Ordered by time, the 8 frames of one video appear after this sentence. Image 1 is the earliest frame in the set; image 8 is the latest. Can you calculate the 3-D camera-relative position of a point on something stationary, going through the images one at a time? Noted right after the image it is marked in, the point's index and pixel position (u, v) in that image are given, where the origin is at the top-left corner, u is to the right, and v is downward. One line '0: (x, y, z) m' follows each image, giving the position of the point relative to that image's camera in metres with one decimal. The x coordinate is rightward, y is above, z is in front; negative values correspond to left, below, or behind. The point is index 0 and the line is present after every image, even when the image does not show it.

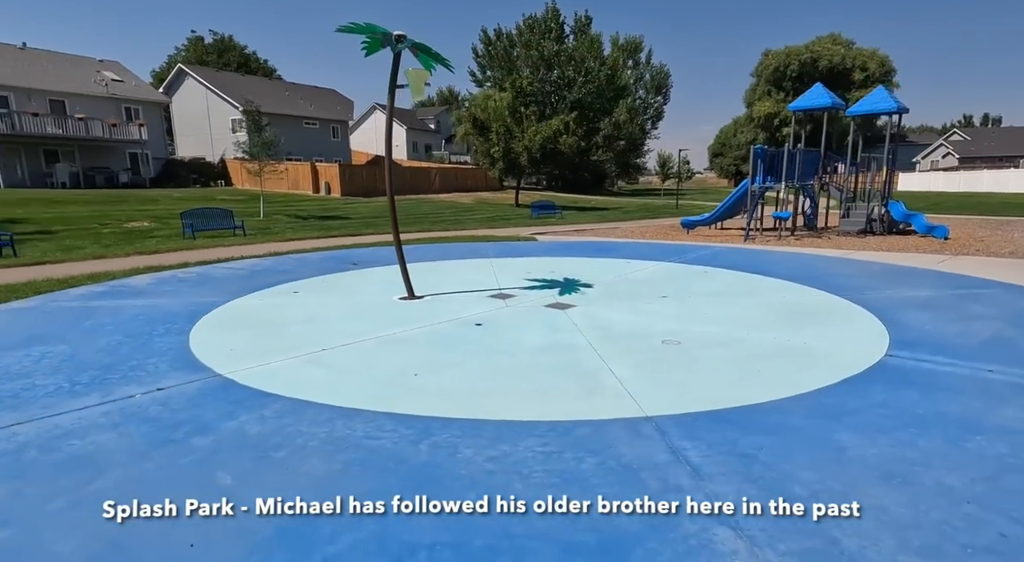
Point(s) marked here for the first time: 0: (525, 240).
0: (+0.4, +1.3, +17.5) m
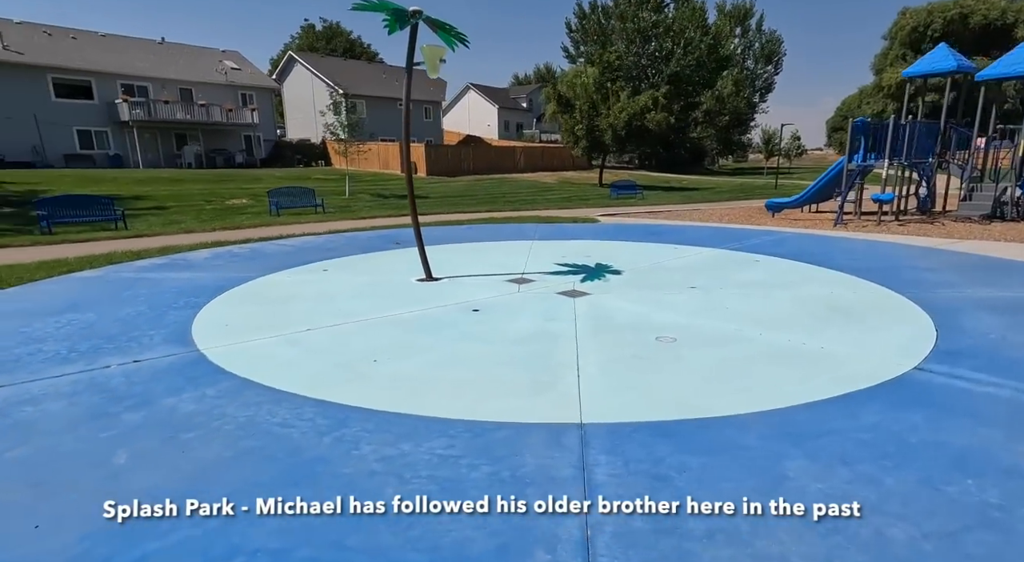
0: (+2.3, +1.8, +17.0) m
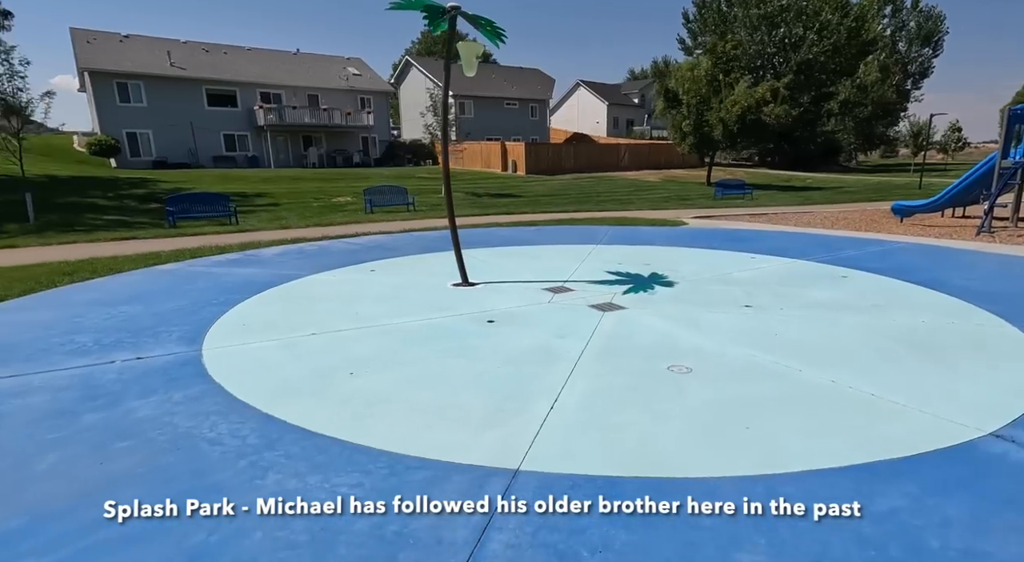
0: (+4.7, +1.6, +15.8) m
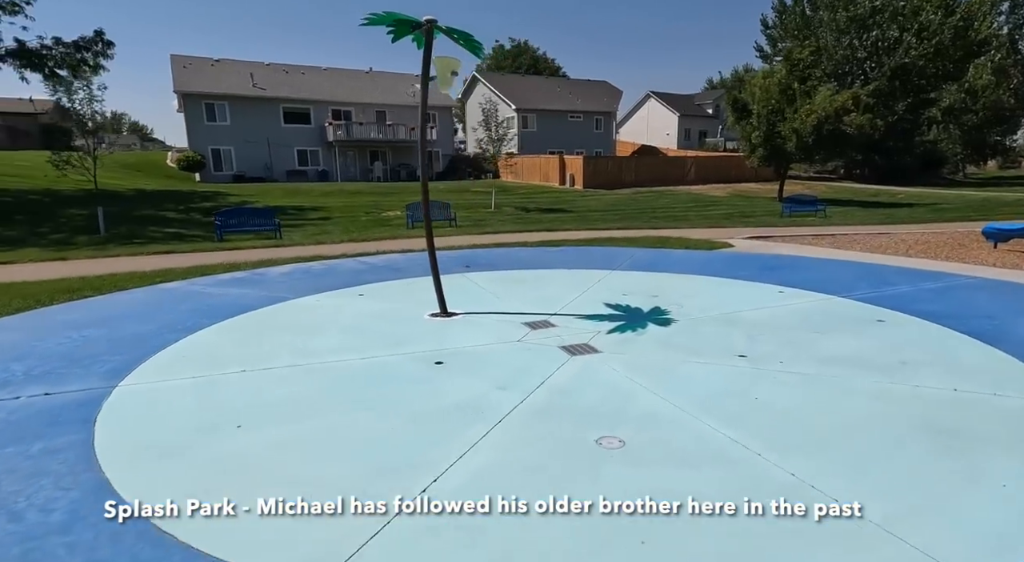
0: (+5.4, +0.9, +14.6) m
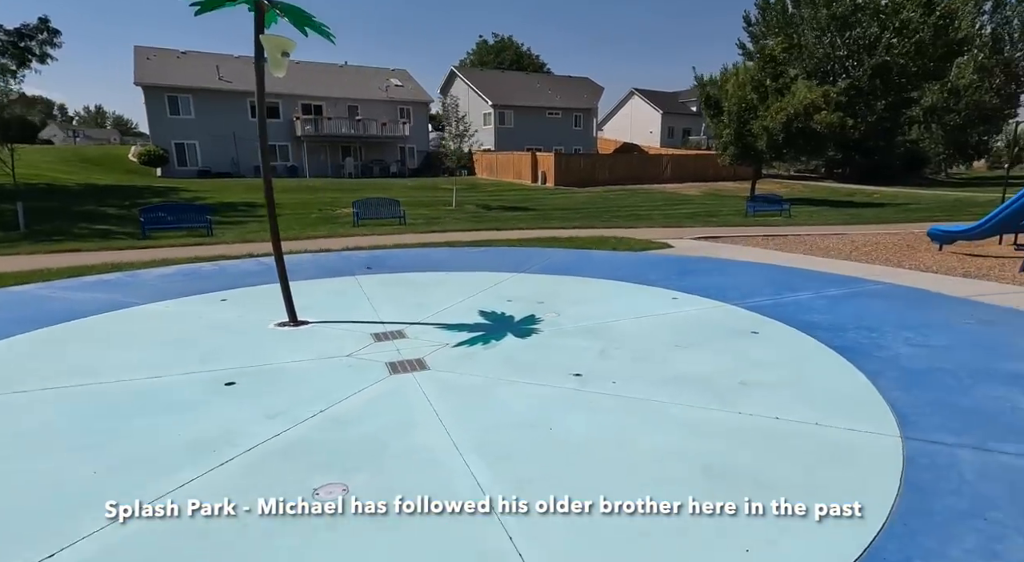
0: (+3.5, +0.9, +14.0) m
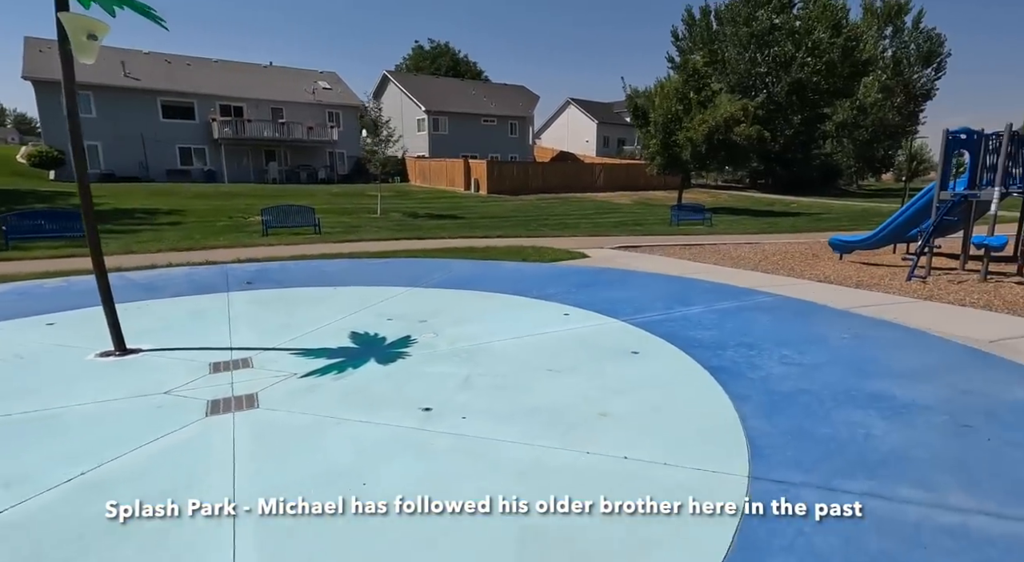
0: (+1.3, +0.6, +13.8) m
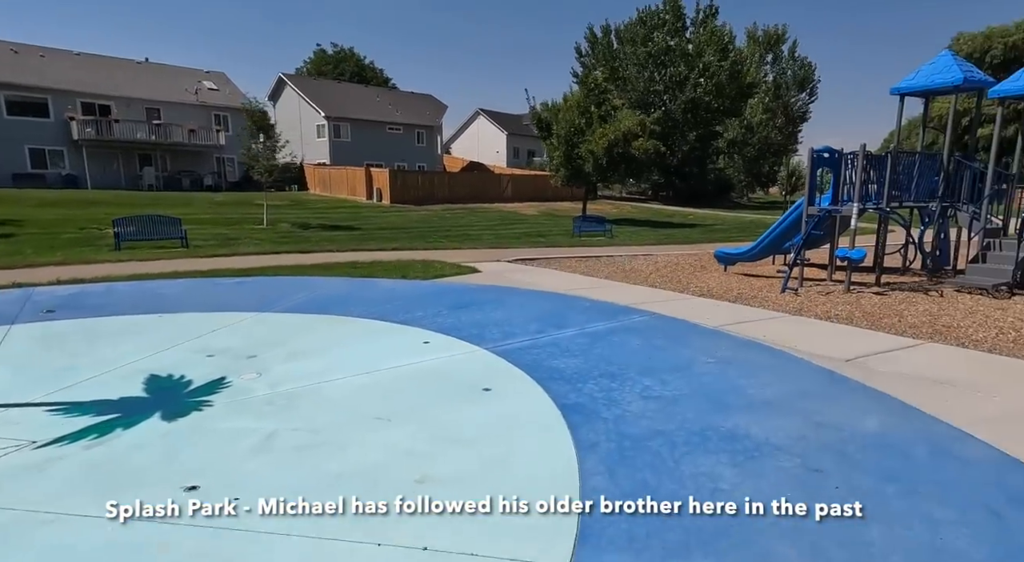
0: (-1.5, +0.2, +13.0) m
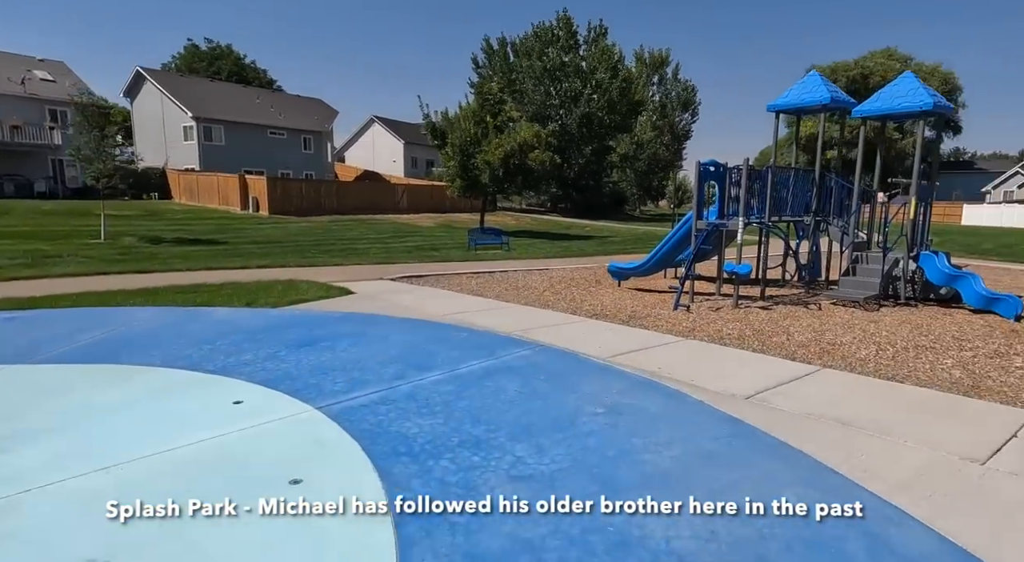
0: (-4.1, -0.3, +11.2) m
